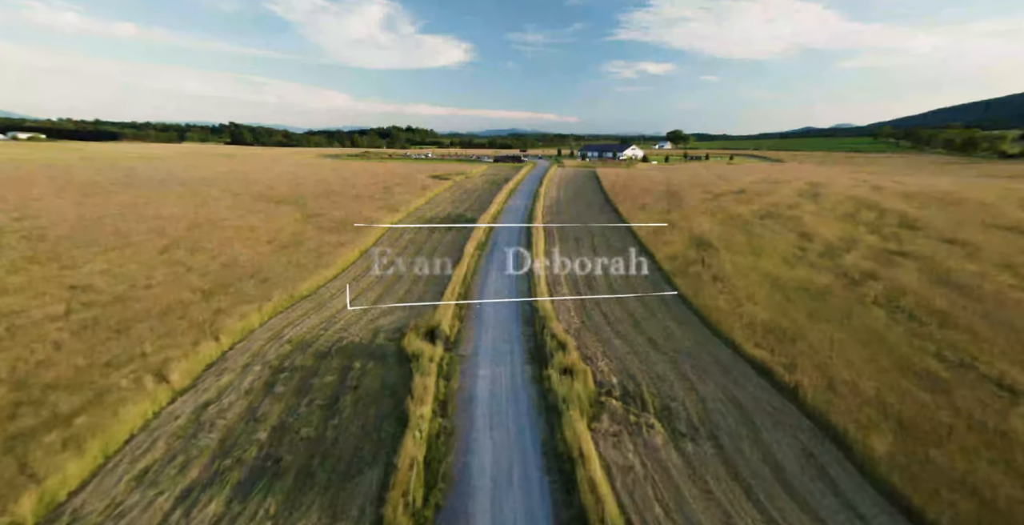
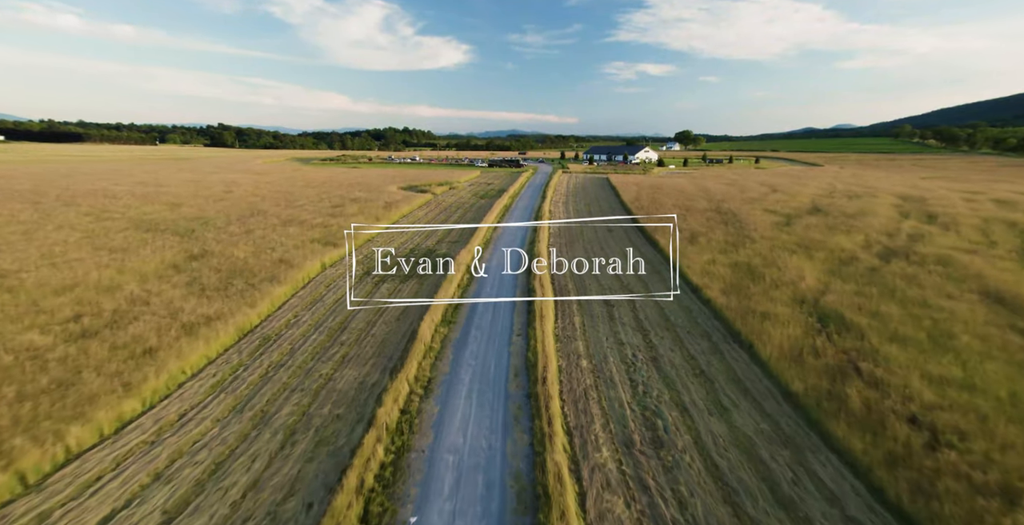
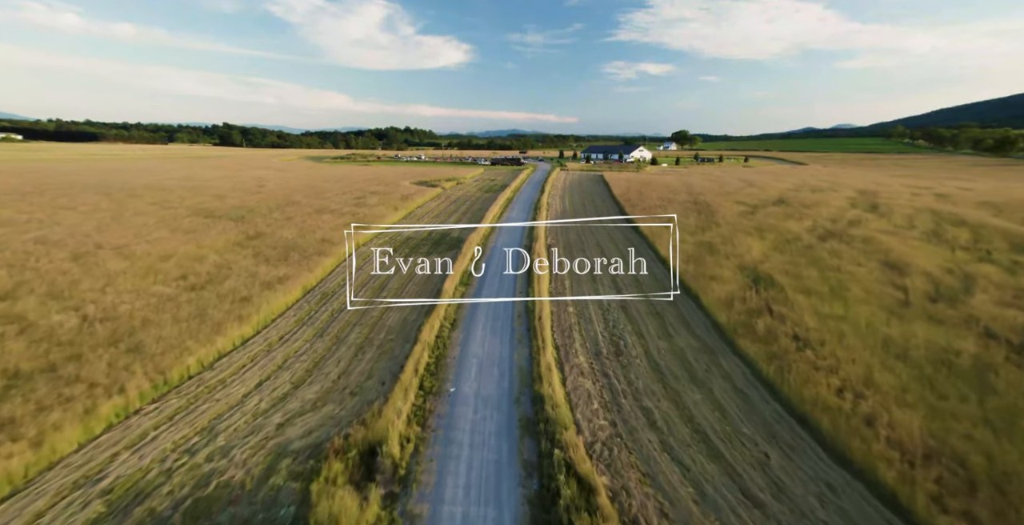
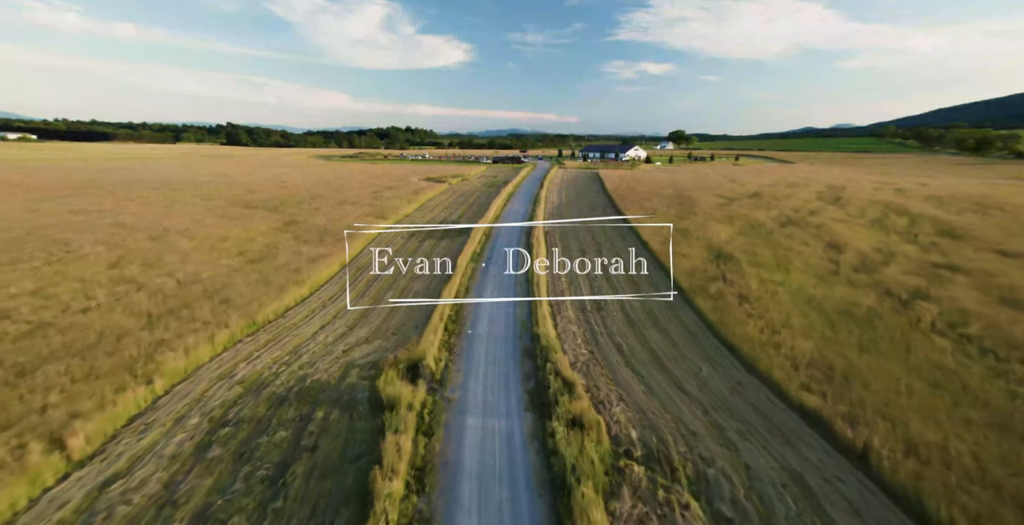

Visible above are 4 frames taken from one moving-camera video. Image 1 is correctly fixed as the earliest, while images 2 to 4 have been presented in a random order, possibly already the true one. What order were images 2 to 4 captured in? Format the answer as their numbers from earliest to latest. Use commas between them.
4, 3, 2
